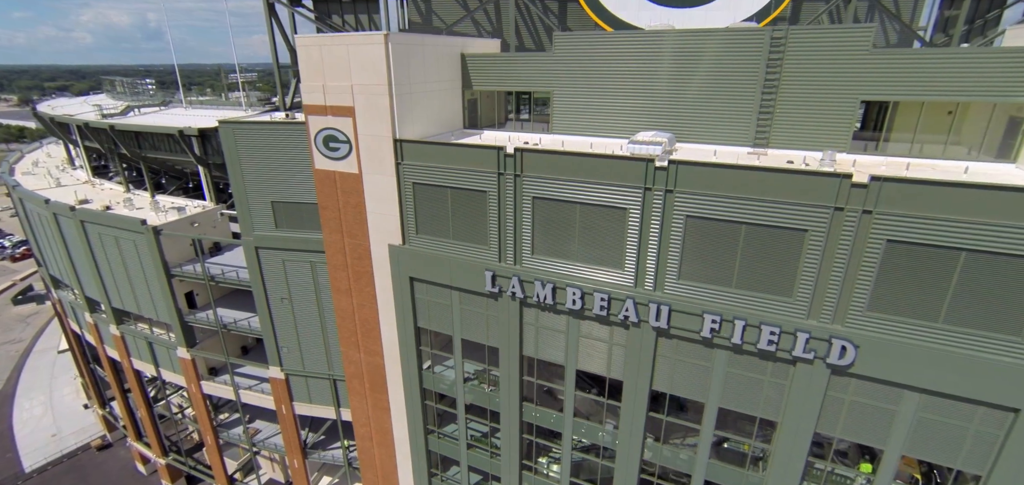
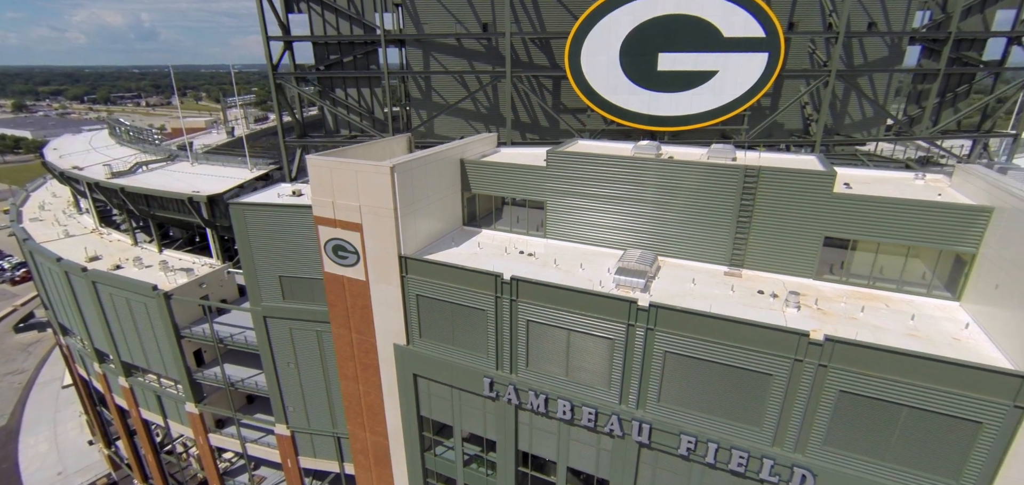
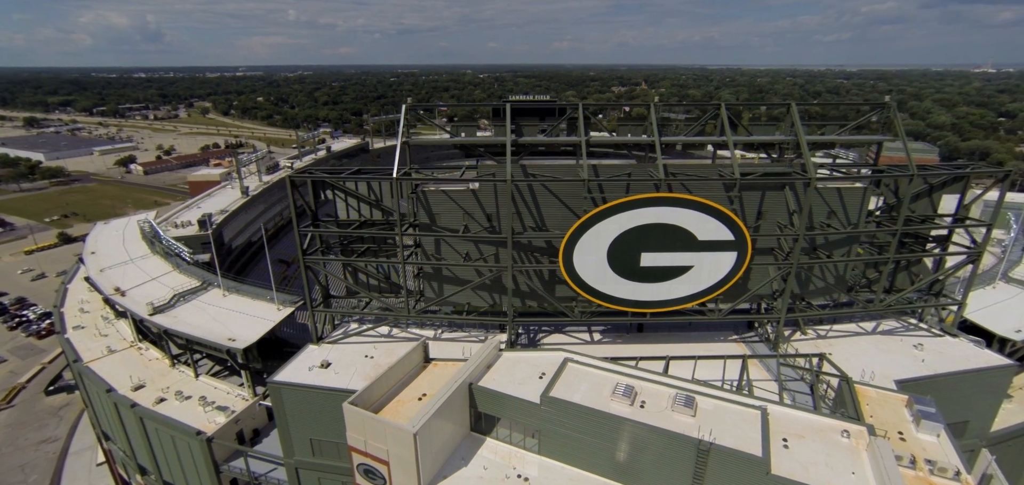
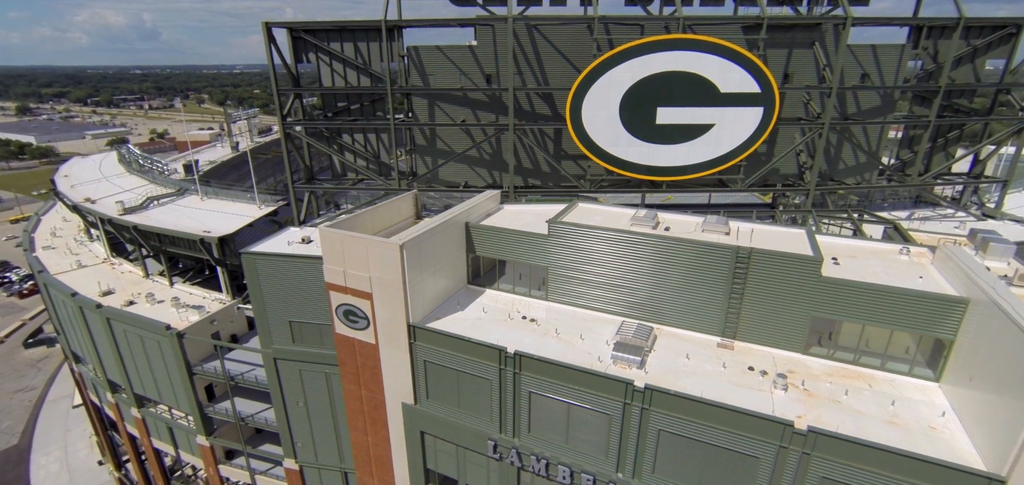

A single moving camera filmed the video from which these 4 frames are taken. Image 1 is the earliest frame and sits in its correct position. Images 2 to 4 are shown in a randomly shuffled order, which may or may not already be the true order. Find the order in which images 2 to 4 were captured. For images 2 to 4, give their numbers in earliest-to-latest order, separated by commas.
2, 4, 3
